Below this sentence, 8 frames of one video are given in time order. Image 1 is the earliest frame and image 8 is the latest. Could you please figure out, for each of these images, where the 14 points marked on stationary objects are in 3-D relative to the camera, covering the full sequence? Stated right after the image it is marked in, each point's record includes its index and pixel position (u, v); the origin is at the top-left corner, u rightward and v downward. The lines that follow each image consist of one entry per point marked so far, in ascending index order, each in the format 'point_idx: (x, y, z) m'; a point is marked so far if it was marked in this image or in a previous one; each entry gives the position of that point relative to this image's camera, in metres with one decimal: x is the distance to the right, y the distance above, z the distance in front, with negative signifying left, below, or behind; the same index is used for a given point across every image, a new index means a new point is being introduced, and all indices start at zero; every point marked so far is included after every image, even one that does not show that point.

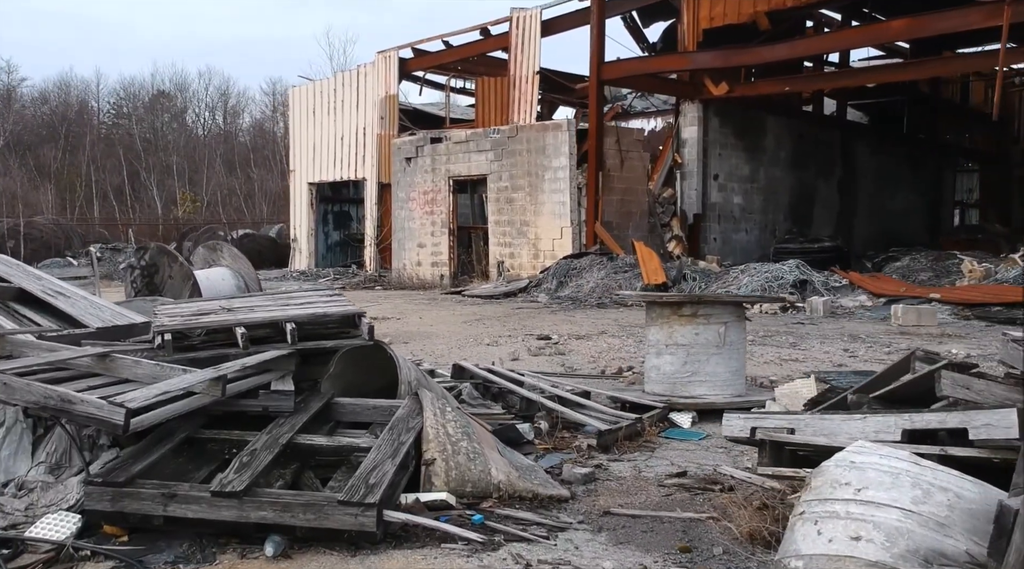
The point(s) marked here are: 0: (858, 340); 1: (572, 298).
0: (+2.6, -0.4, +7.2) m
1: (+0.7, -0.2, +11.6) m
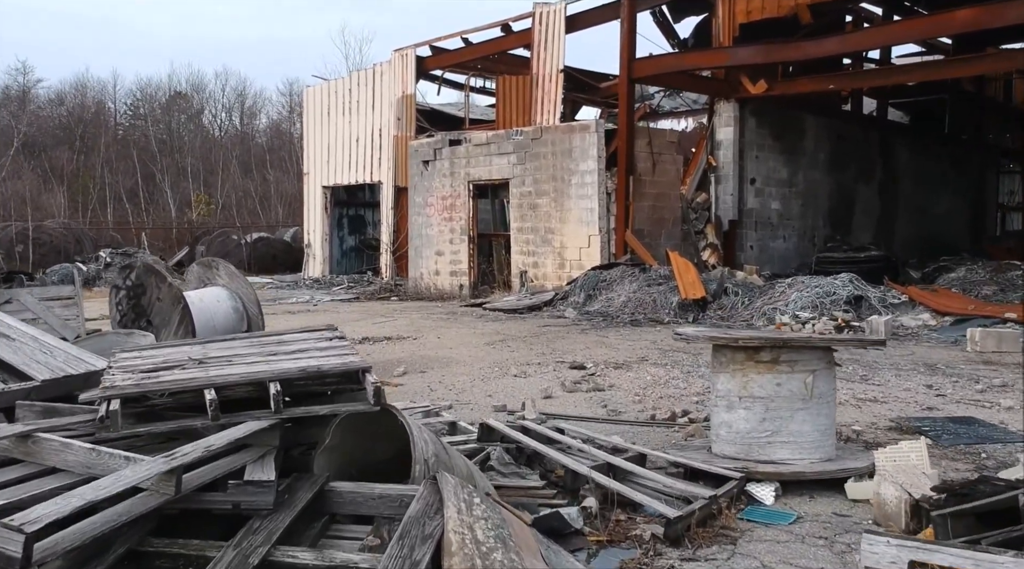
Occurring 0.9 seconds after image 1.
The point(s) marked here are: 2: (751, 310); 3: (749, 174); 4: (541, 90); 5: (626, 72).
0: (+2.8, -0.6, +6.3) m
1: (+1.0, -0.3, +10.8) m
2: (+2.4, -0.3, +9.9) m
3: (+3.4, +1.6, +14.0) m
4: (+0.4, +2.9, +14.3) m
5: (+1.5, +2.8, +12.8) m
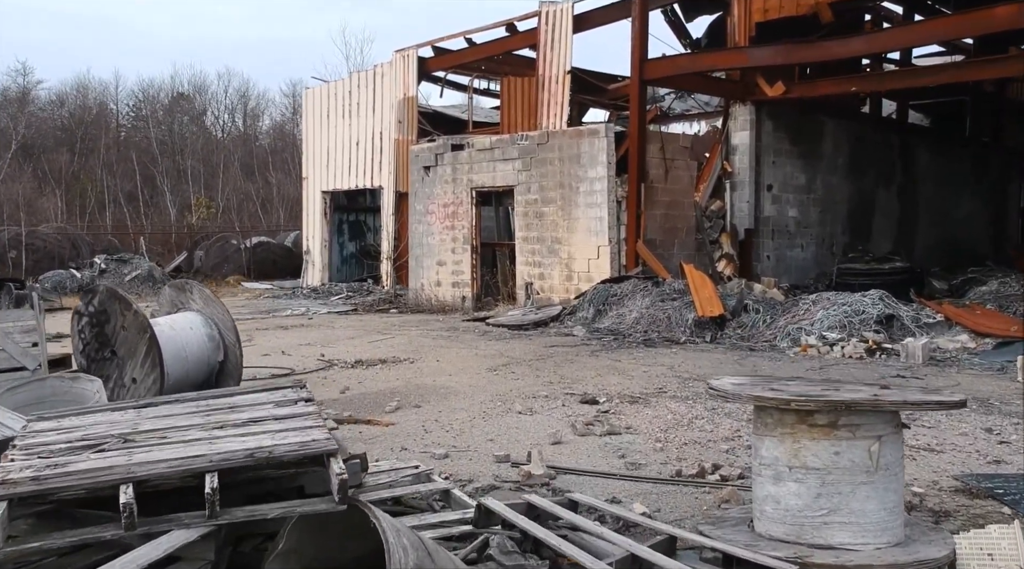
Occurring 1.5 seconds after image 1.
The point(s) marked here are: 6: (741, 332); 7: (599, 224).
0: (+2.8, -0.7, +5.7) m
1: (+1.1, -0.5, +10.1) m
2: (+2.5, -0.4, +9.2) m
3: (+3.5, +1.4, +13.3) m
4: (+0.5, +2.7, +13.7) m
5: (+1.6, +2.6, +12.1) m
6: (+2.3, -0.5, +9.5) m
7: (+1.1, +0.7, +12.0) m
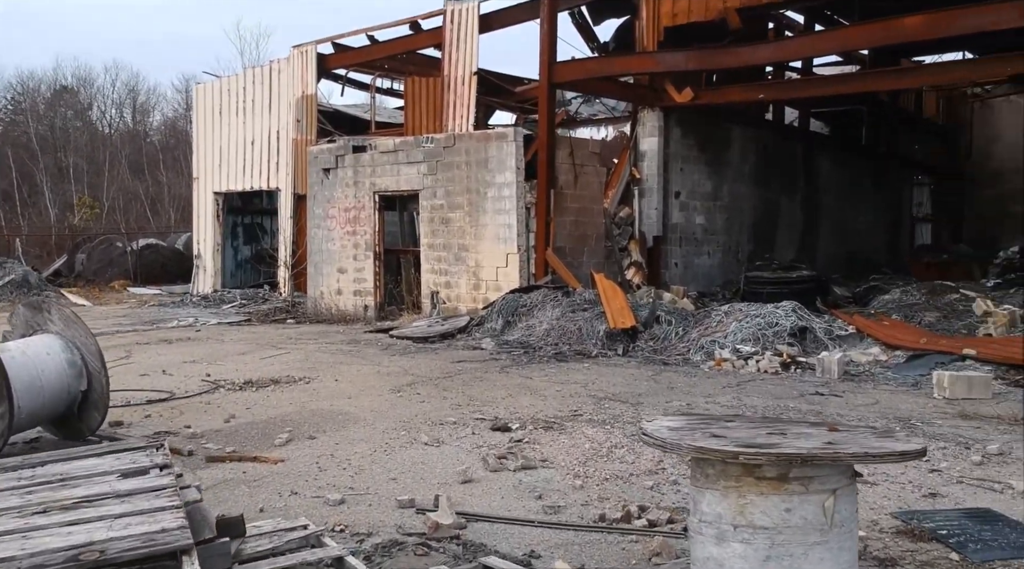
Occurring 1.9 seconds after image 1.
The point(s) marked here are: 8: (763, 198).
0: (+2.3, -0.8, +5.5) m
1: (+0.1, -0.6, +9.8) m
2: (+1.6, -0.5, +9.0) m
3: (+2.2, +1.3, +13.2) m
4: (-0.8, +2.6, +13.2) m
5: (+0.4, +2.5, +11.8) m
6: (+1.4, -0.6, +9.2) m
7: (0.0, +0.6, +11.6) m
8: (+3.9, +1.4, +15.3) m
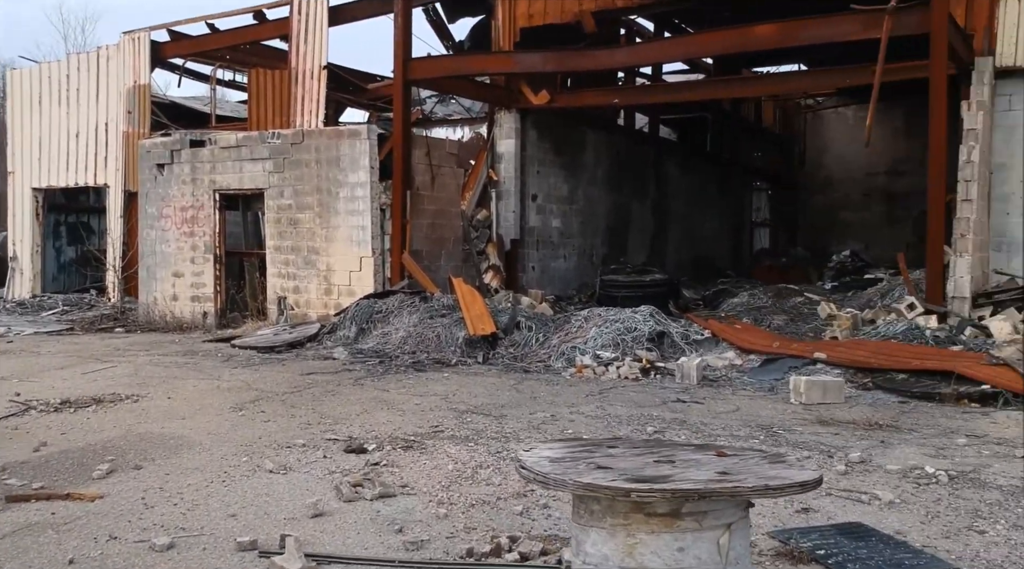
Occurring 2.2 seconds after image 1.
0: (+1.5, -0.9, +5.4) m
1: (-1.3, -0.6, +9.3) m
2: (+0.3, -0.6, +8.8) m
3: (+0.2, +1.3, +13.0) m
4: (-2.7, +2.6, +12.6) m
5: (-1.3, +2.5, +11.4) m
6: (0.0, -0.6, +9.0) m
7: (-1.7, +0.6, +11.1) m
8: (+1.7, +1.3, +15.4) m
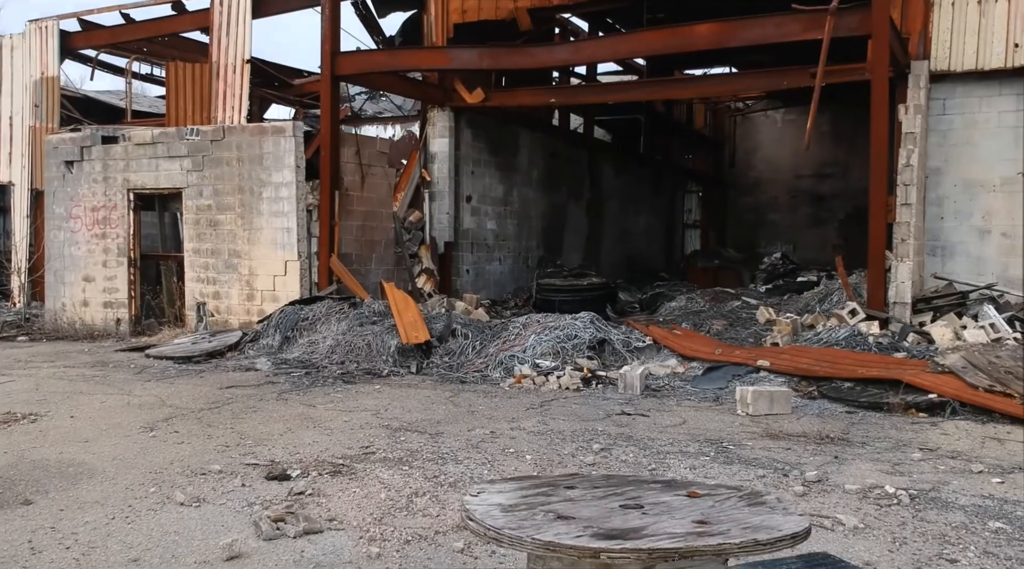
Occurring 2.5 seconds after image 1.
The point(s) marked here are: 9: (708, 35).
0: (+1.2, -0.9, +5.1) m
1: (-1.9, -0.7, +8.8) m
2: (-0.3, -0.6, +8.4) m
3: (-0.6, +1.2, +12.6) m
4: (-3.6, +2.5, +12.0) m
5: (-2.1, +2.4, +10.9) m
6: (-0.6, -0.7, +8.6) m
7: (-2.5, +0.5, +10.6) m
8: (+0.6, +1.3, +15.1) m
9: (+1.9, +2.4, +9.5) m
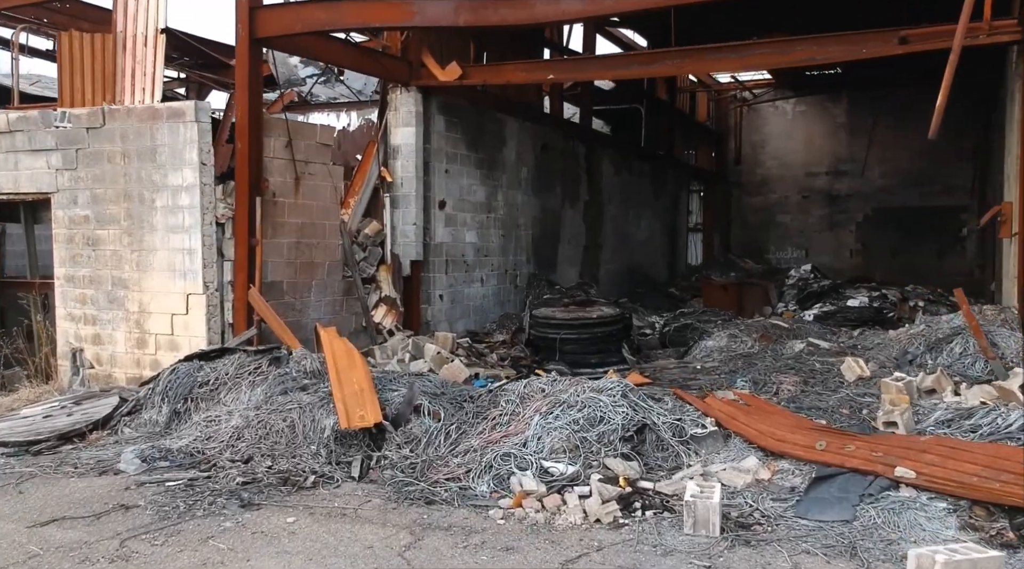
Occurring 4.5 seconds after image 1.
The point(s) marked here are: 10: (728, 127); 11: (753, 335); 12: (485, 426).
0: (+1.2, -1.3, +2.3) m
1: (-1.9, -1.0, +5.9) m
2: (-0.3, -1.0, +5.5) m
3: (-0.8, +0.9, +9.7) m
4: (-3.7, +2.2, +9.0) m
5: (-2.2, +2.1, +7.9) m
6: (-0.6, -1.0, +5.7) m
7: (-2.6, +0.2, +7.7) m
8: (+0.4, +1.0, +12.2) m
9: (+1.8, +2.1, +6.6) m
10: (+4.1, +3.0, +18.5) m
11: (+2.3, -0.5, +9.1) m
12: (-0.2, -0.8, +5.8) m
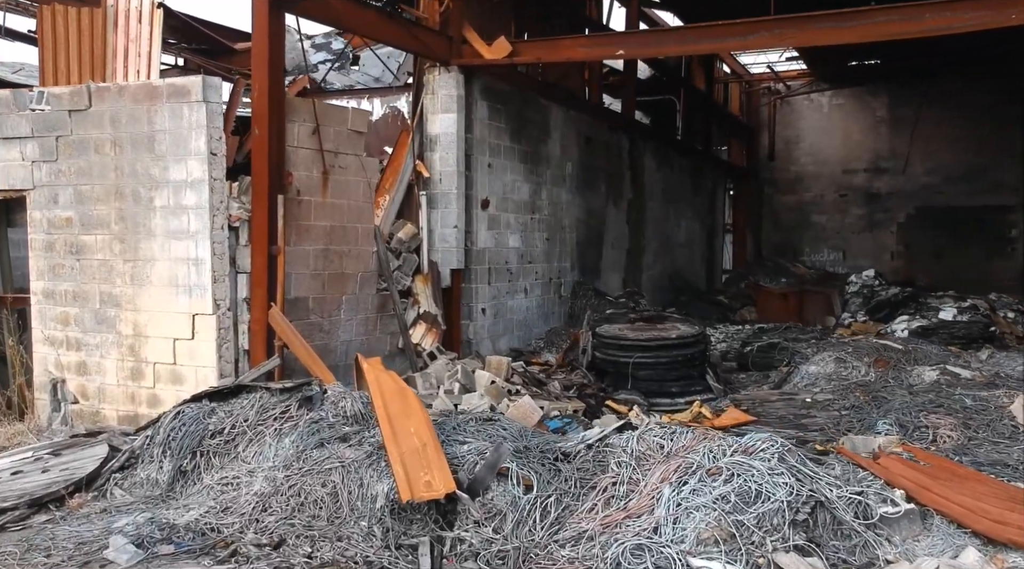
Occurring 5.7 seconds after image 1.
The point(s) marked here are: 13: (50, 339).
0: (+1.8, -1.4, +0.8) m
1: (-1.4, -1.1, +4.4) m
2: (+0.2, -1.1, +4.1) m
3: (-0.3, +0.8, +8.3) m
4: (-3.2, +2.1, +7.5) m
5: (-1.6, +2.0, +6.5) m
6: (-0.1, -1.1, +4.2) m
7: (-2.0, +0.1, +6.2) m
8: (+0.9, +0.9, +10.8) m
9: (+2.4, +2.0, +5.2) m
10: (+4.6, +2.9, +17.1) m
11: (+2.8, -0.6, +7.7) m
12: (+0.4, -1.0, +4.3) m
13: (-3.2, -0.4, +6.8) m
